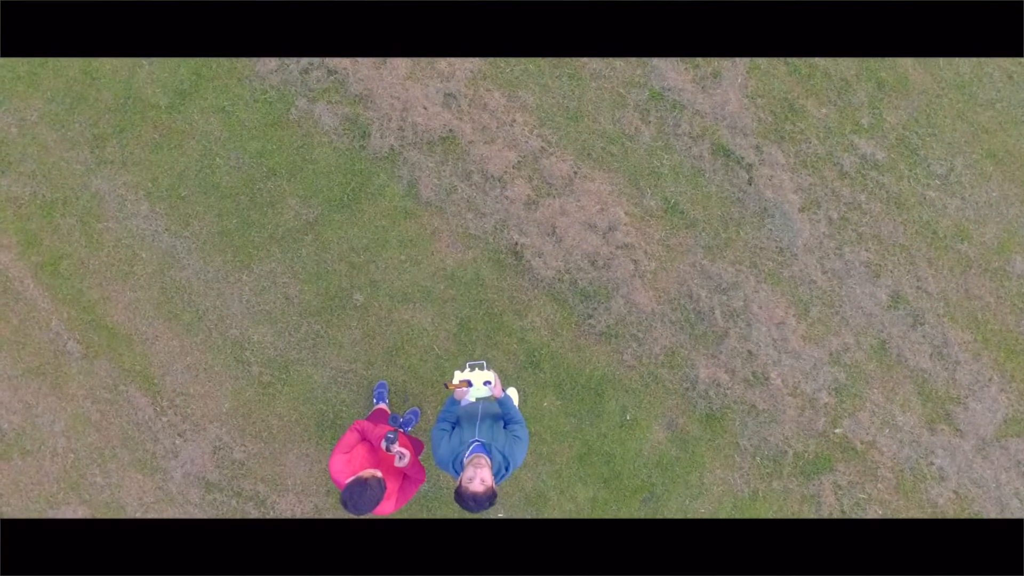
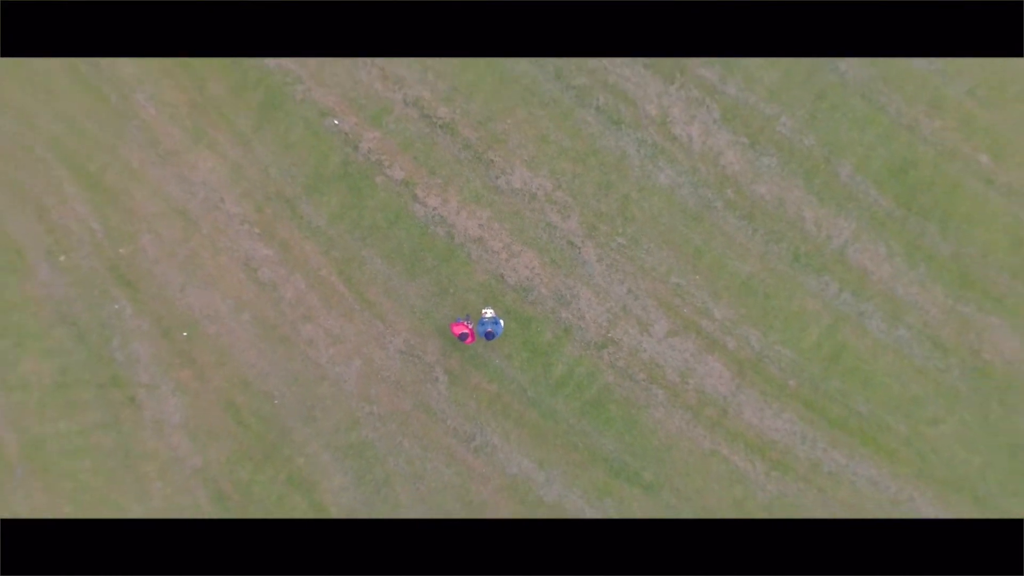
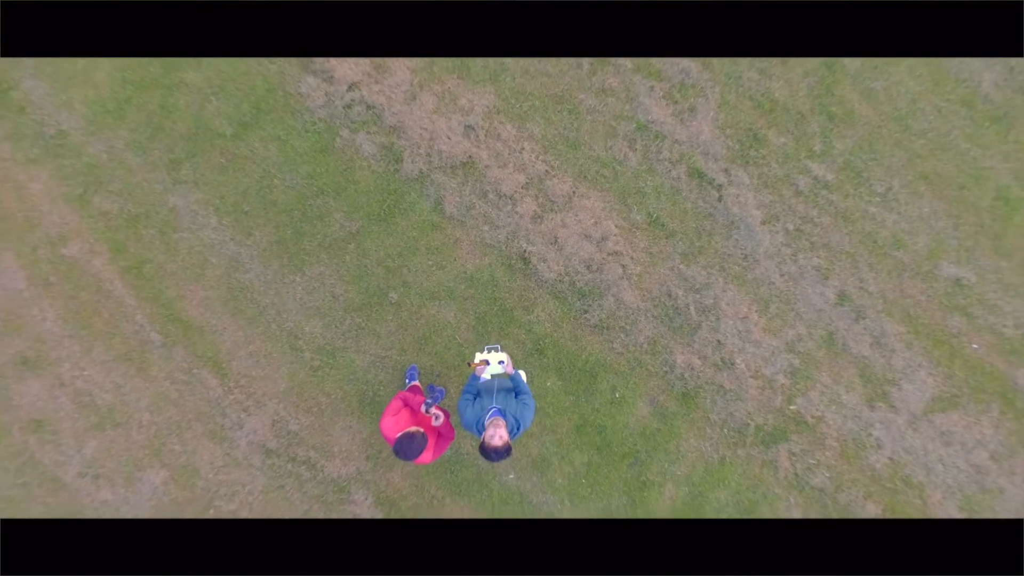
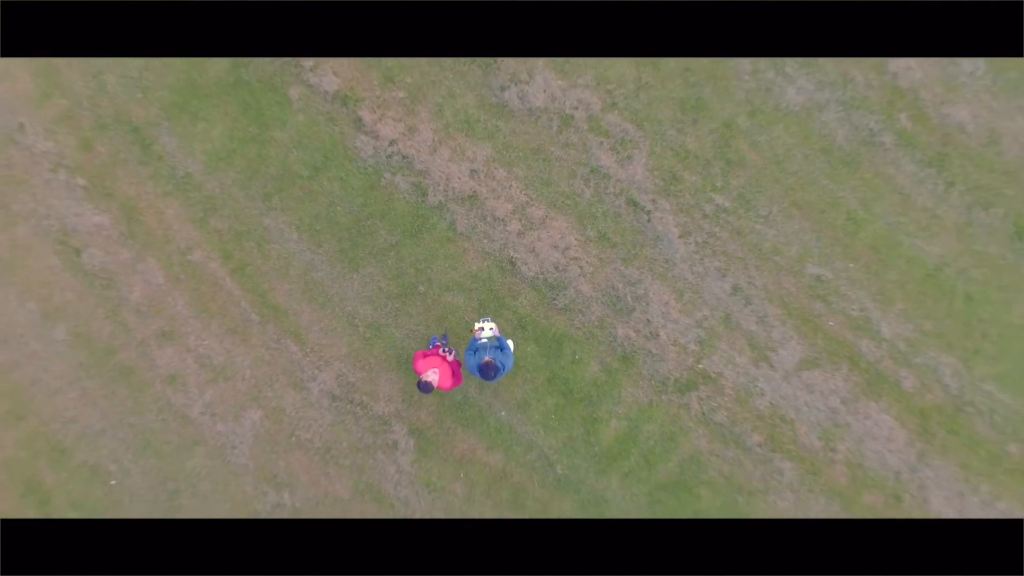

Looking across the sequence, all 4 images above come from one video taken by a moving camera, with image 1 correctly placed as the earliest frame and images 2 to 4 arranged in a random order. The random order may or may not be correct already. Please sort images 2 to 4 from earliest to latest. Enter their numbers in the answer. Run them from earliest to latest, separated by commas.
3, 4, 2
